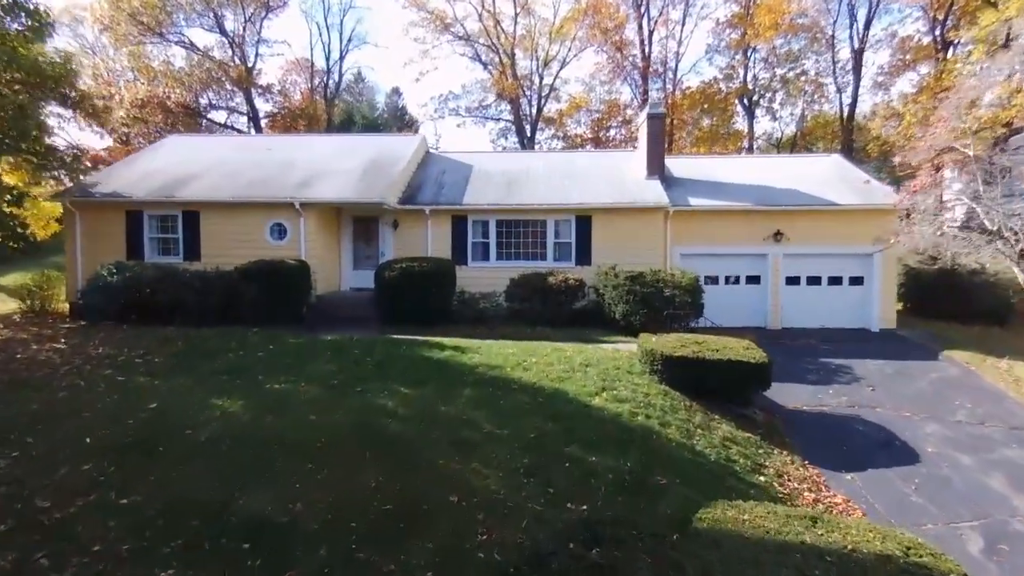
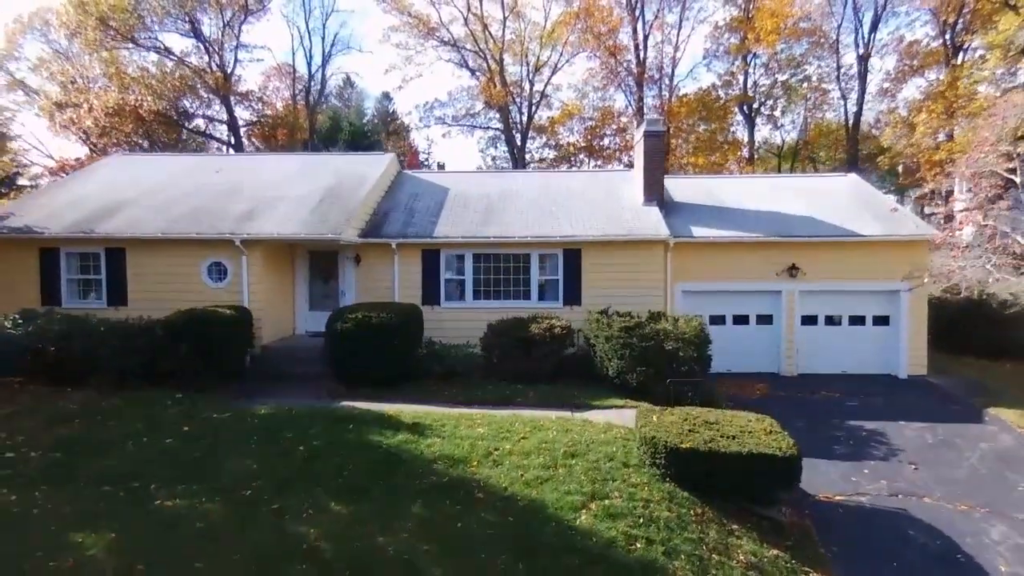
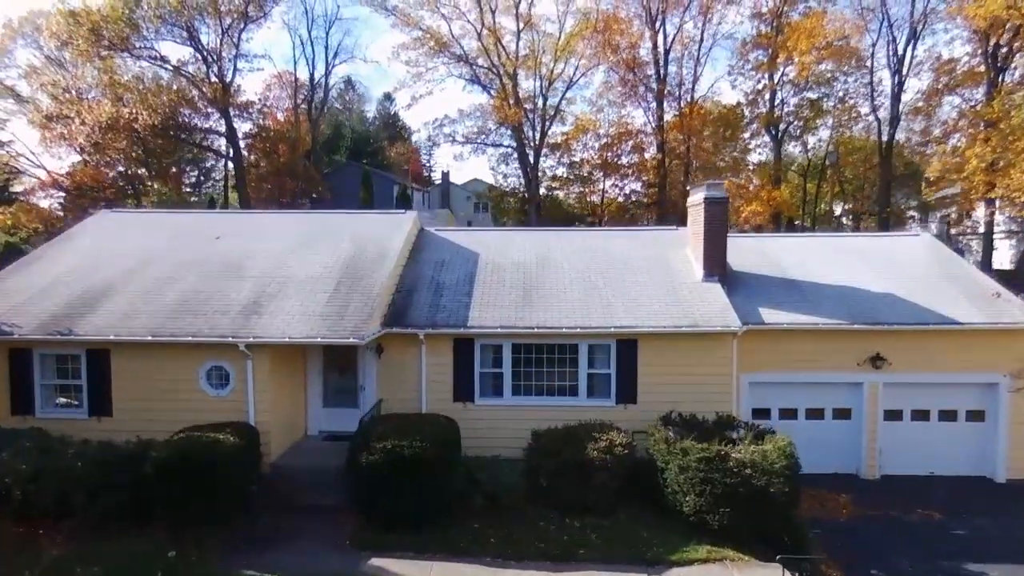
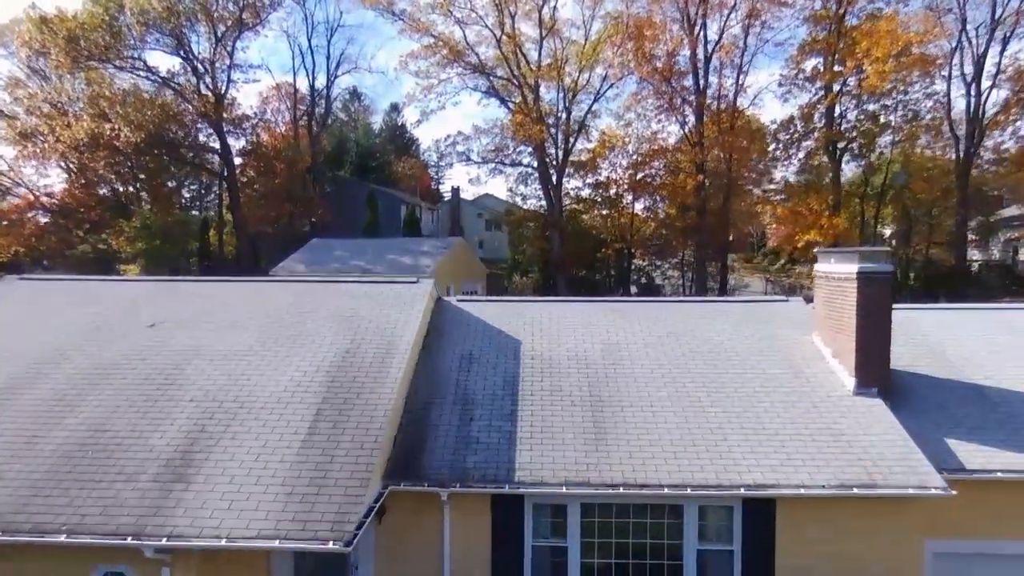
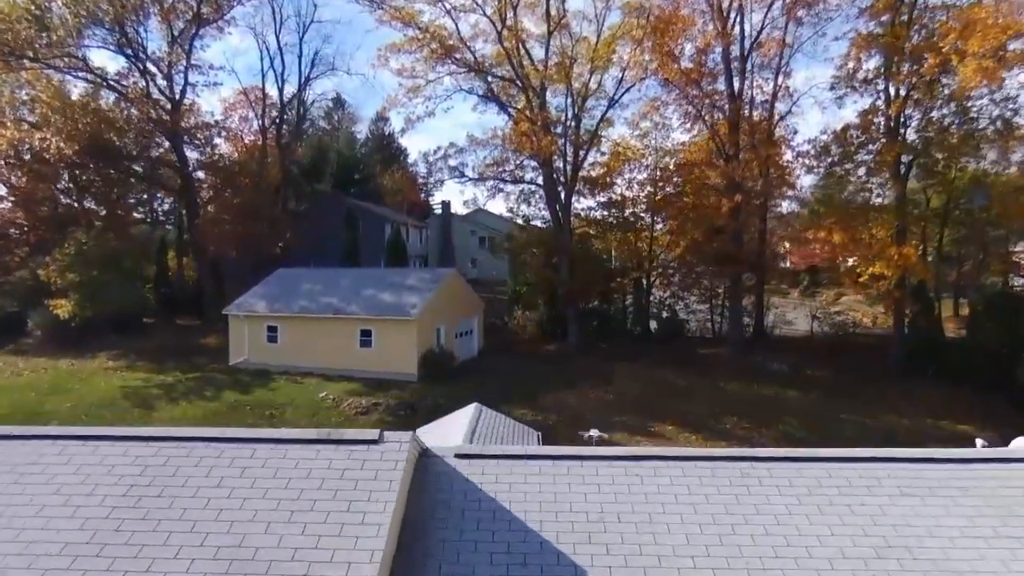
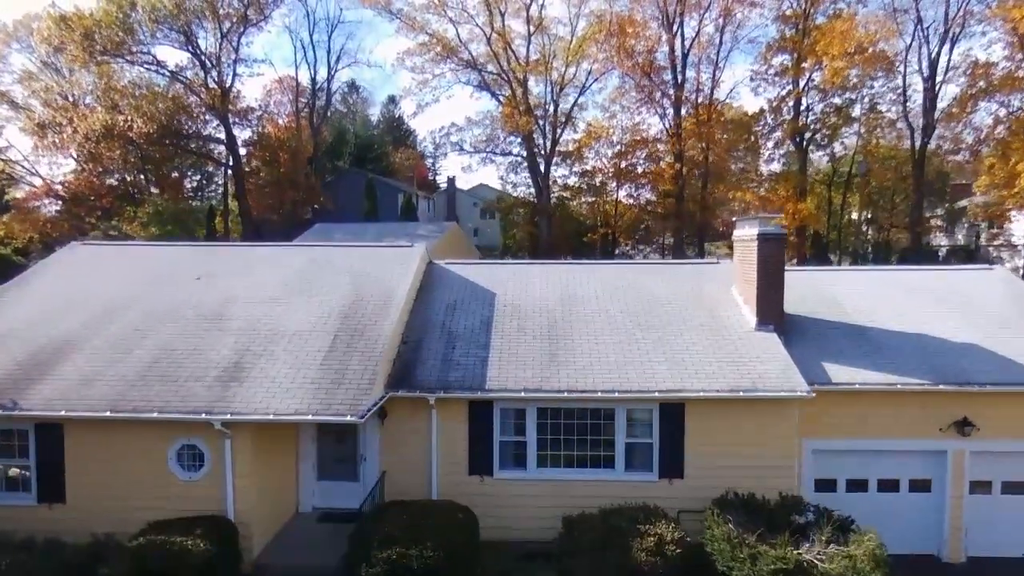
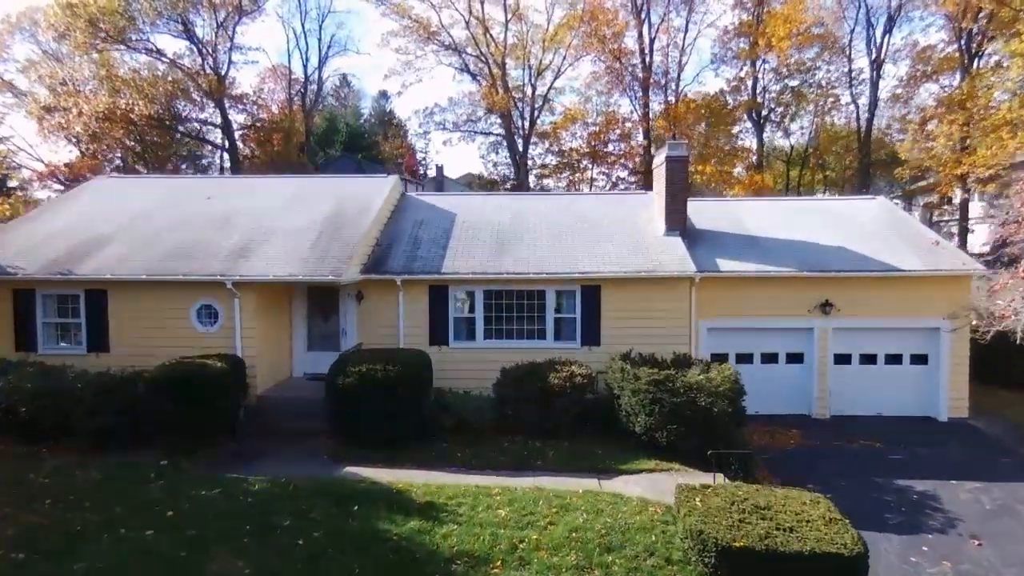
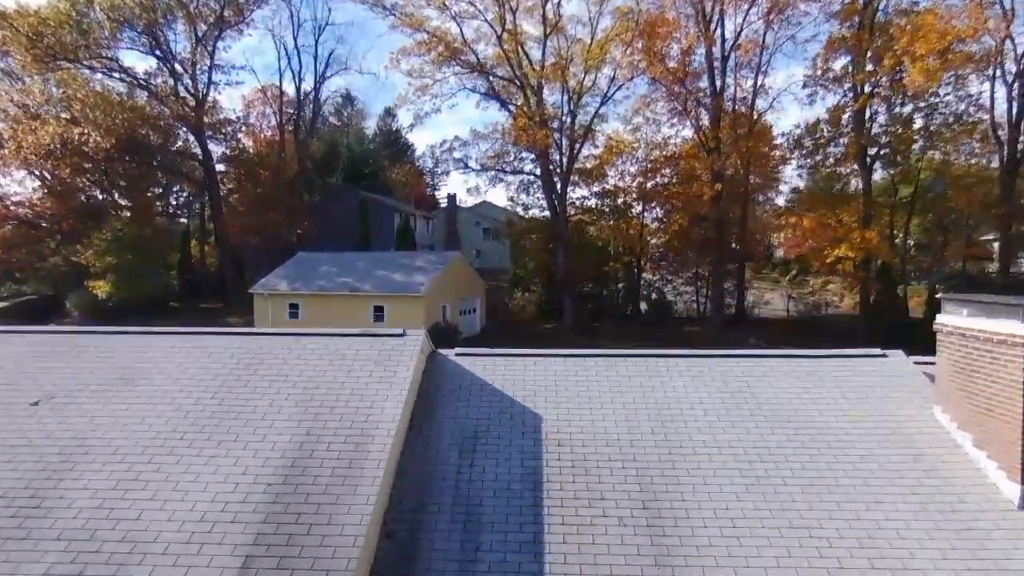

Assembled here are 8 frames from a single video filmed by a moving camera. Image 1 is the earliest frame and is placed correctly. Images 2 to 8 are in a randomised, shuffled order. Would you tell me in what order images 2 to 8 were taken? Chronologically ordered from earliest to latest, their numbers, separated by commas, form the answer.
2, 7, 3, 6, 4, 8, 5
